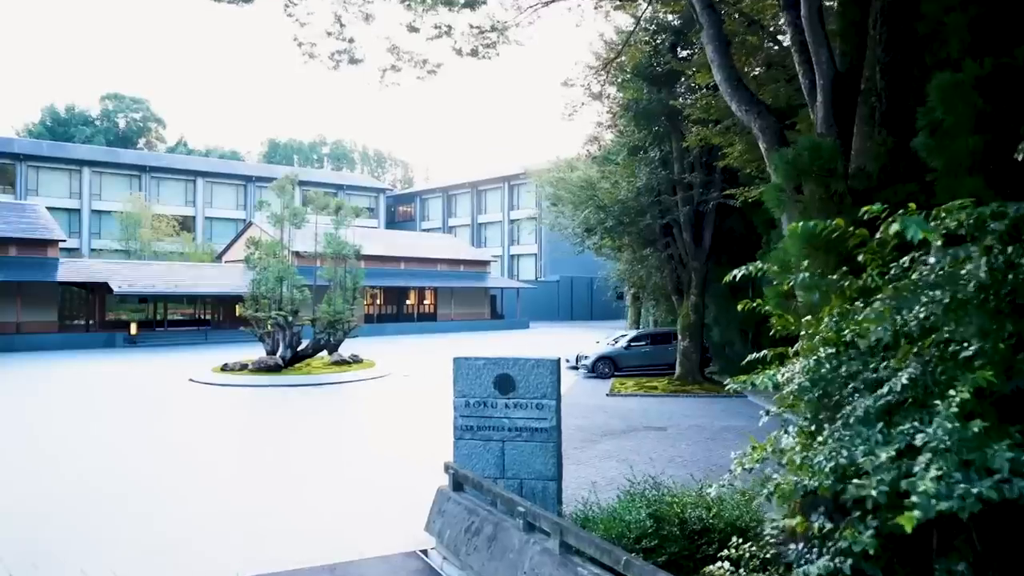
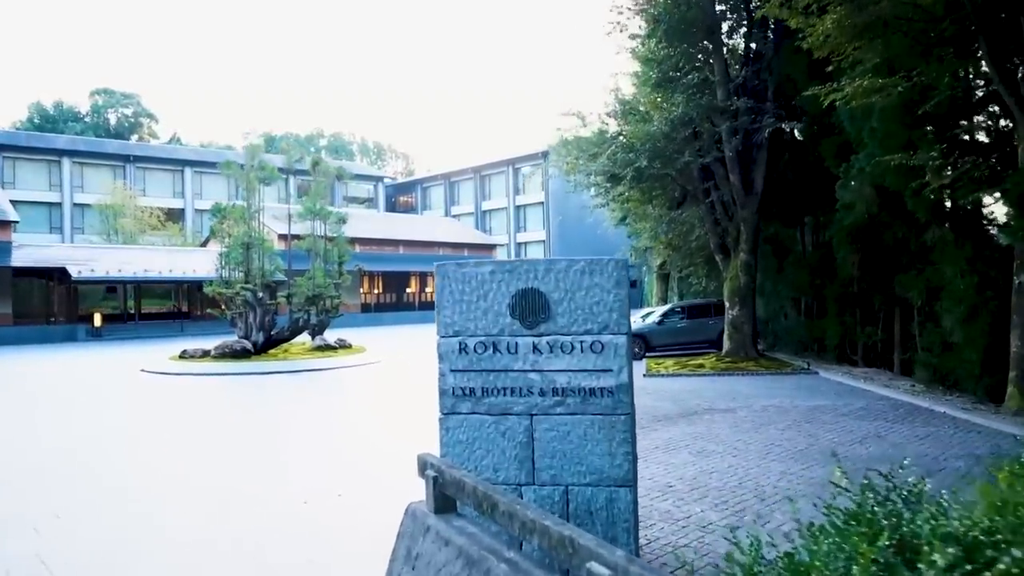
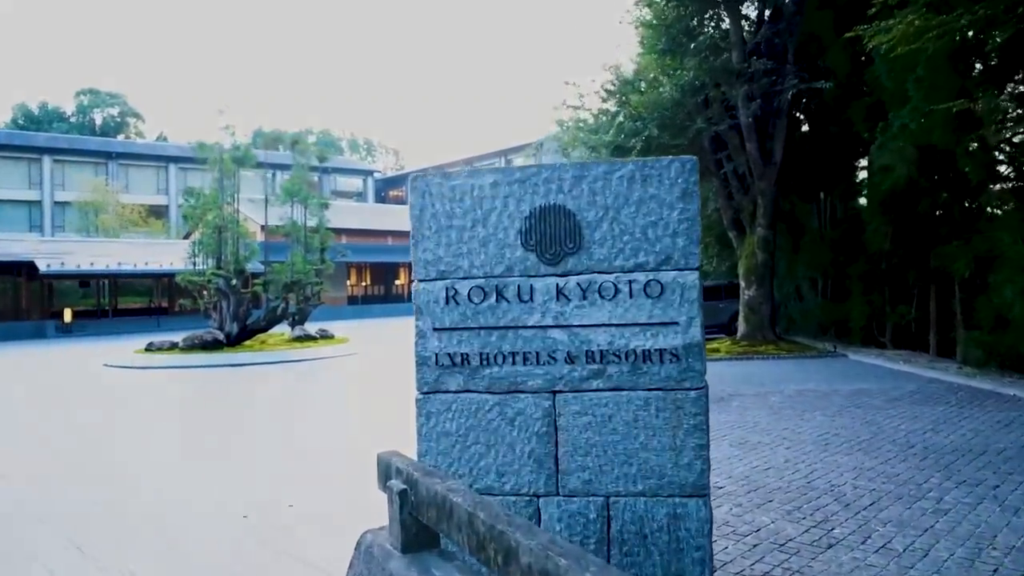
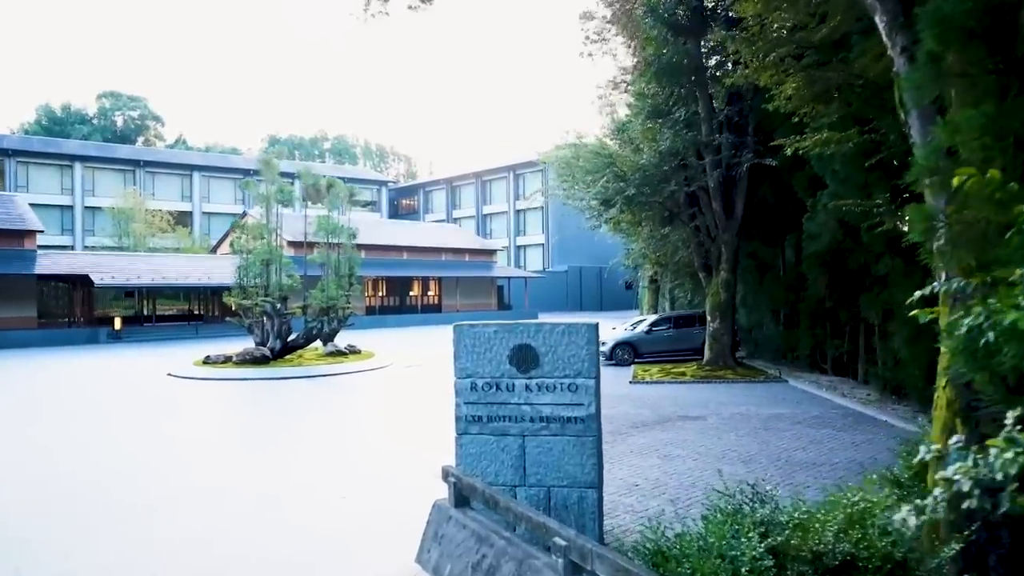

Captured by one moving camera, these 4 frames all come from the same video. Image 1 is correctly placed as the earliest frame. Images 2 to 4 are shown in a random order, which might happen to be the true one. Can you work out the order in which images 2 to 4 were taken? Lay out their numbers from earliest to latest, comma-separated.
4, 2, 3
